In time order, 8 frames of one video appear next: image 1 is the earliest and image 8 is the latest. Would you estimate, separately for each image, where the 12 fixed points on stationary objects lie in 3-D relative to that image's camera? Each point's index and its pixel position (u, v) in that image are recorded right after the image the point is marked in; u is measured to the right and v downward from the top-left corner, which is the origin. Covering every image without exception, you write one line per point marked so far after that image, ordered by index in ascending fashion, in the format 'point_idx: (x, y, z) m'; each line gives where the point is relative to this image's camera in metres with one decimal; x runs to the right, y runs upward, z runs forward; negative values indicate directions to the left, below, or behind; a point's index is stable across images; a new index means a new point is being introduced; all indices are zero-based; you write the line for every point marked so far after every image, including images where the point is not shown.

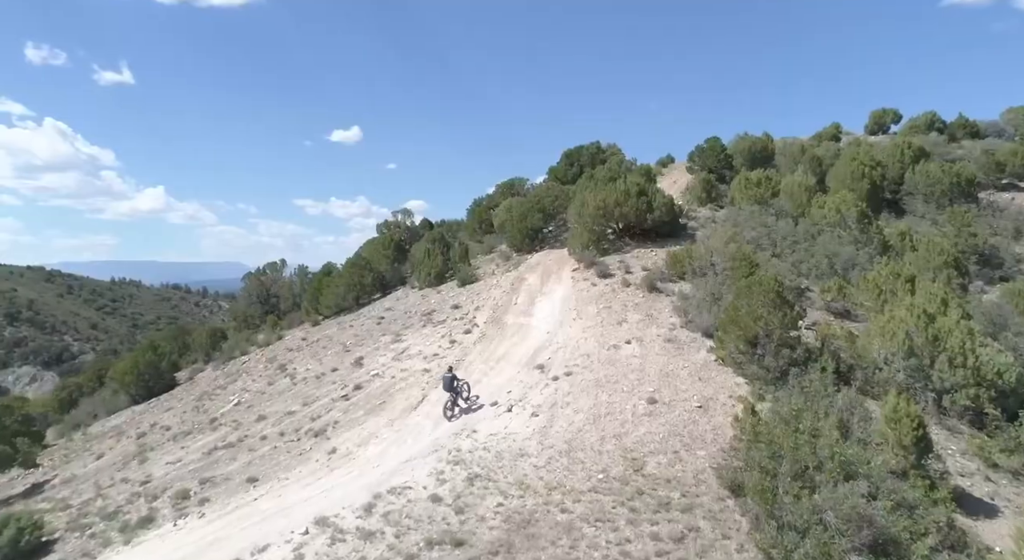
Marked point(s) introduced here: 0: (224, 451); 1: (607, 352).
0: (-8.0, -4.8, +16.8) m
1: (+3.0, -2.4, +19.4) m
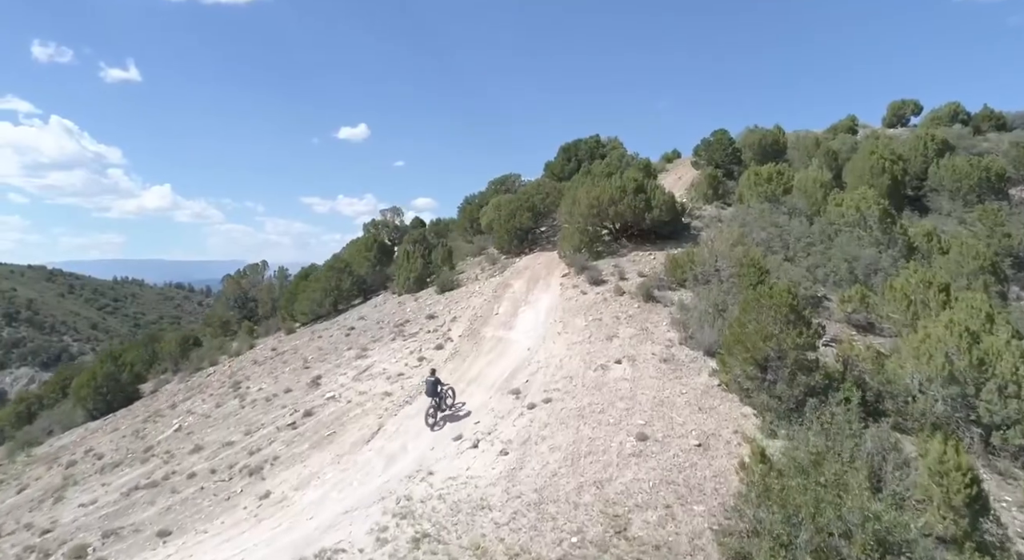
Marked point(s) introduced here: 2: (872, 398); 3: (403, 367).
0: (-8.8, -5.1, +14.5) m
1: (+2.3, -2.7, +16.9) m
2: (+9.0, -3.0, +15.1) m
3: (-3.3, -2.7, +18.2) m
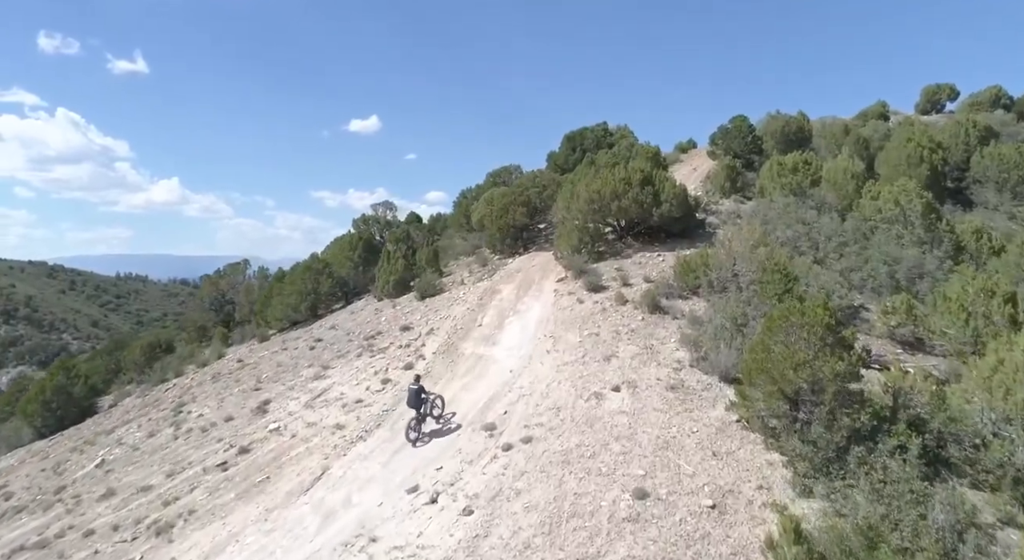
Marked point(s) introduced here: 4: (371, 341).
0: (-9.5, -5.4, +11.9) m
1: (+1.7, -3.0, +14.0) m
2: (+8.4, -3.2, +12.0) m
3: (-3.8, -2.9, +15.4) m
4: (-4.4, -1.9, +18.3) m
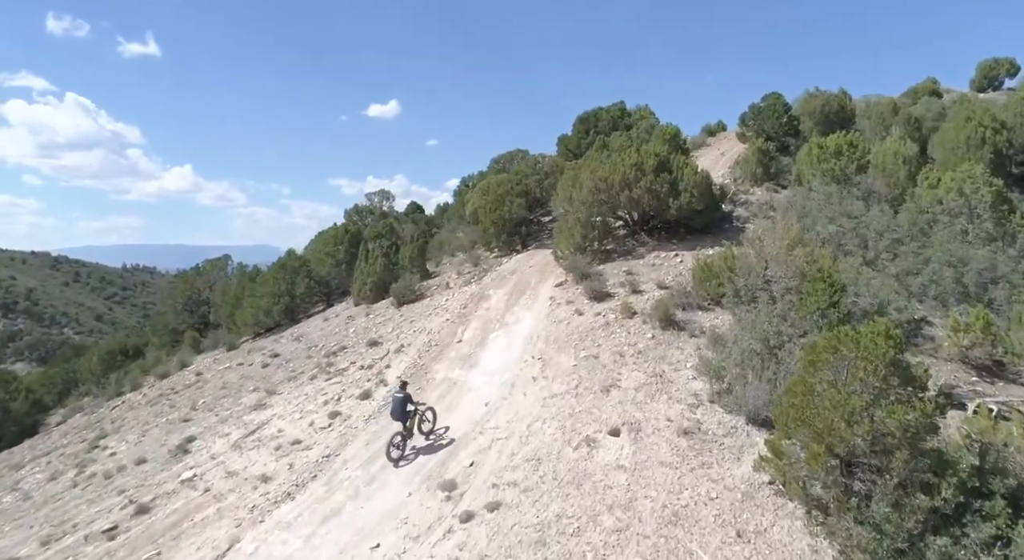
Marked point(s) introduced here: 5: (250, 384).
0: (-10.2, -5.7, +9.4) m
1: (+1.1, -3.3, +10.9) m
2: (+7.7, -3.6, +8.8) m
3: (-4.4, -3.2, +12.7) m
4: (-4.9, -2.1, +15.5) m
5: (-6.6, -2.7, +15.1) m
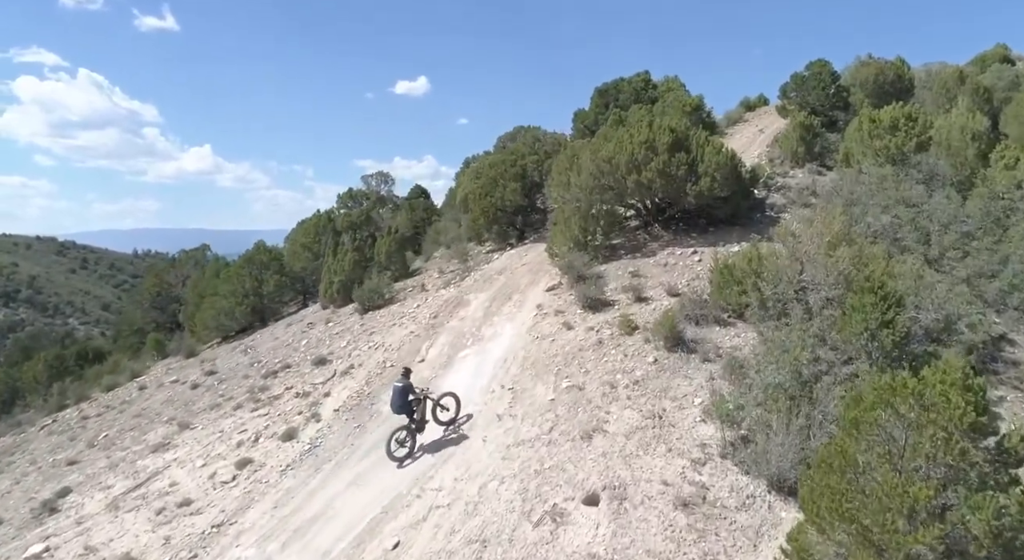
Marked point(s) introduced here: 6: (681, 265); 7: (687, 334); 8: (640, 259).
0: (-11.1, -6.0, +7.3) m
1: (+0.2, -3.6, +8.2) m
2: (+6.7, -4.0, +5.7) m
3: (-5.1, -3.4, +10.2) m
4: (-5.5, -2.2, +13.0) m
5: (-7.3, -2.8, +12.8) m
6: (+4.4, +0.5, +15.7) m
7: (+3.6, -1.1, +12.2) m
8: (+3.6, +0.6, +16.7) m
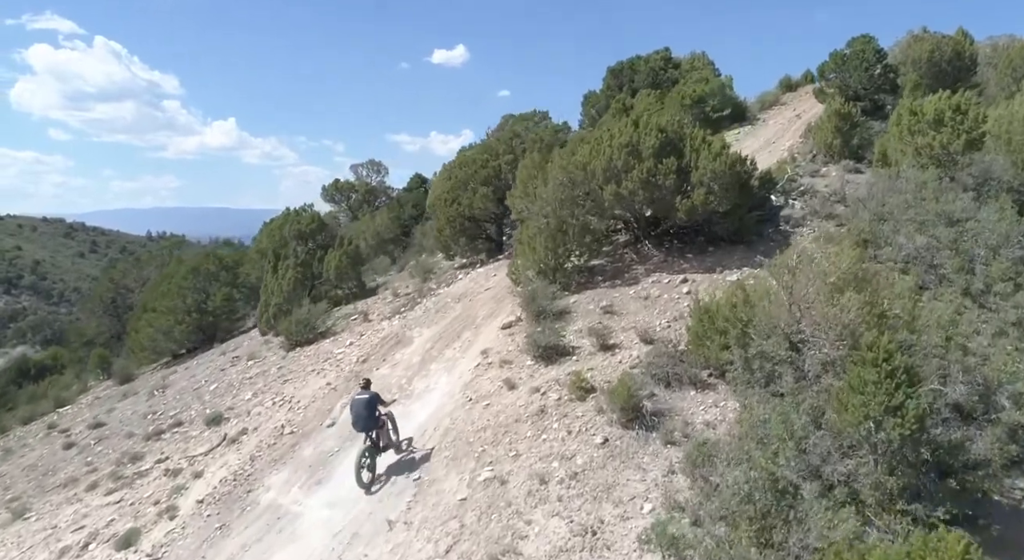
0: (-12.8, -7.0, +5.9) m
1: (-1.4, -4.7, +6.0) m
2: (+4.9, -5.3, +3.1) m
3: (-6.6, -4.3, +8.3) m
4: (-6.8, -3.0, +11.1) m
5: (-8.6, -3.6, +11.0) m
6: (+3.3, -0.4, +13.1) m
7: (+2.2, -2.1, +9.7) m
8: (+2.5, -0.2, +14.1) m
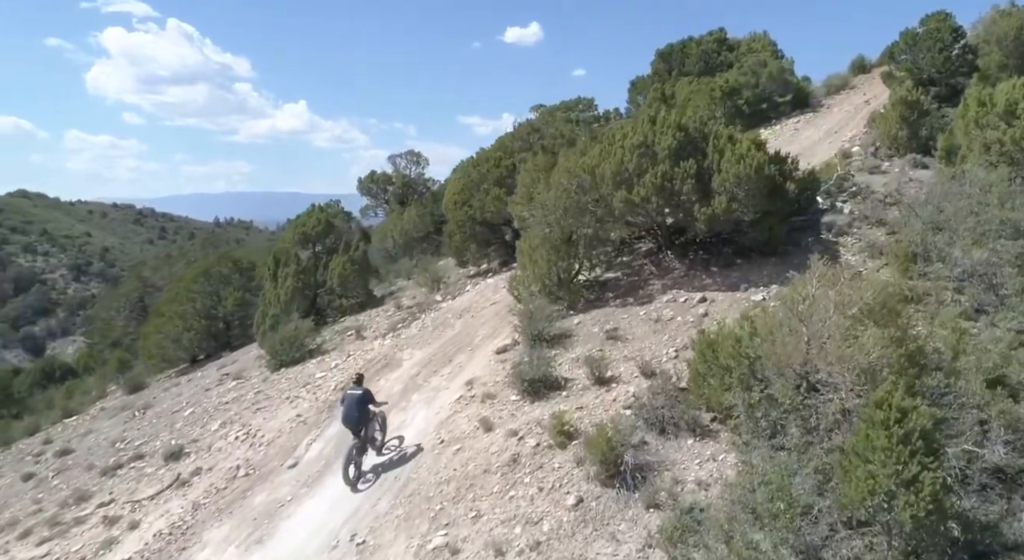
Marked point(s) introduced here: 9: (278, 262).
0: (-13.7, -7.5, +6.4) m
1: (-2.3, -5.3, +5.2) m
2: (+3.7, -6.1, +1.7) m
3: (-7.3, -4.8, +8.1) m
4: (-7.1, -3.4, +10.8) m
5: (-8.9, -4.0, +10.8) m
6: (+3.1, -0.8, +11.6) m
7: (+1.7, -2.7, +8.4) m
8: (+2.4, -0.6, +12.7) m
9: (-6.8, +0.5, +17.7) m
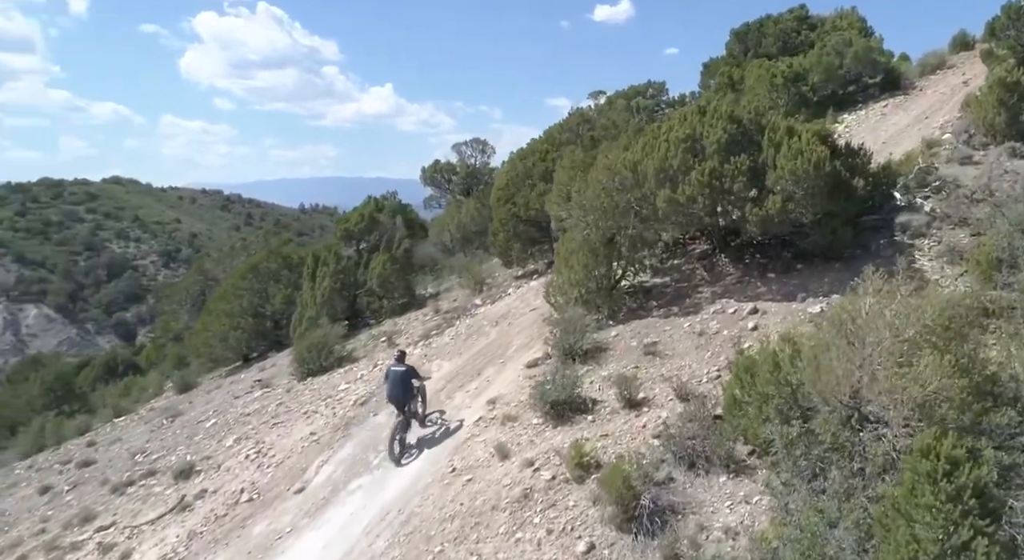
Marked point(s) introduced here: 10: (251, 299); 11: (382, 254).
0: (-13.8, -7.8, +7.4) m
1: (-2.6, -5.7, +4.7) m
2: (+2.8, -6.6, +0.5) m
3: (-7.2, -5.1, +8.2) m
4: (-6.7, -3.6, +10.8) m
5: (-8.5, -4.2, +11.1) m
6: (+3.6, -1.0, +10.2) m
7: (+1.7, -3.0, +7.3) m
8: (+3.0, -0.8, +11.4) m
9: (-5.5, +0.5, +17.5) m
10: (-7.9, -0.4, +18.6) m
11: (-3.5, +0.5, +16.0) m
